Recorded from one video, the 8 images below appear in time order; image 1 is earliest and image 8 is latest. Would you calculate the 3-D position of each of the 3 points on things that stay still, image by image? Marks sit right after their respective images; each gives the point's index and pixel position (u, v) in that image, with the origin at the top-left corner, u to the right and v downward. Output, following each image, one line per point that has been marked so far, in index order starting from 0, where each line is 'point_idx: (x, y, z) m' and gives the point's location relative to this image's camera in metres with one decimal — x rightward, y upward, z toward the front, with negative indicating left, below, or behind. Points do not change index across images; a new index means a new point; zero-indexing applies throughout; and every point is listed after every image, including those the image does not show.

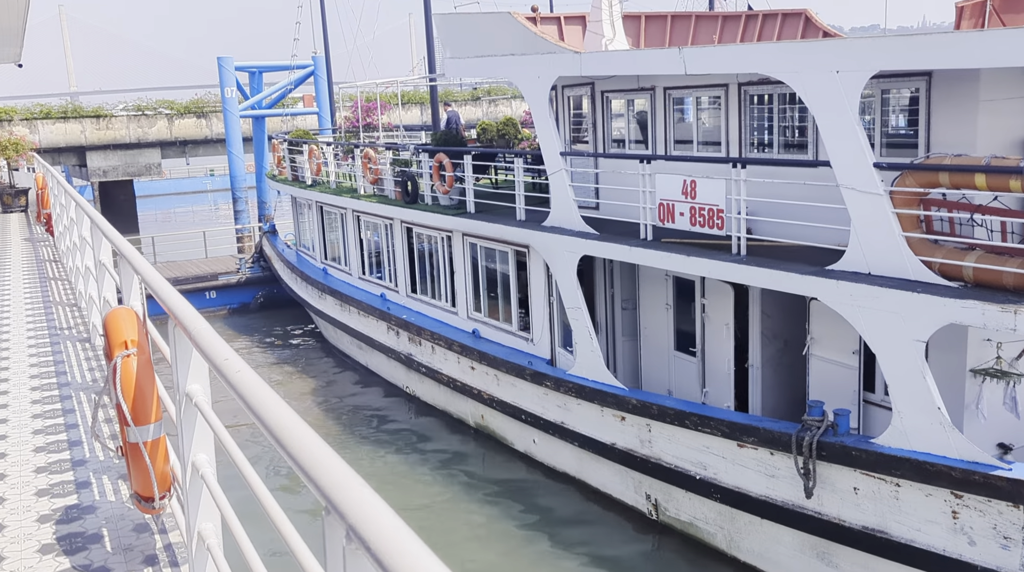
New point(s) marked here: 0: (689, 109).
0: (+1.6, +1.6, +9.1) m
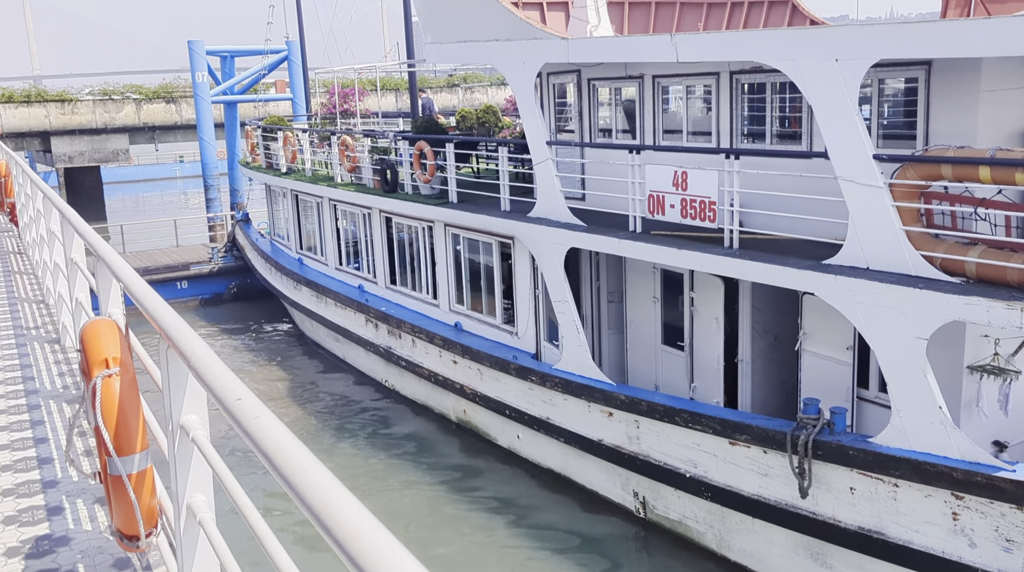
0: (+1.5, +1.7, +8.9) m
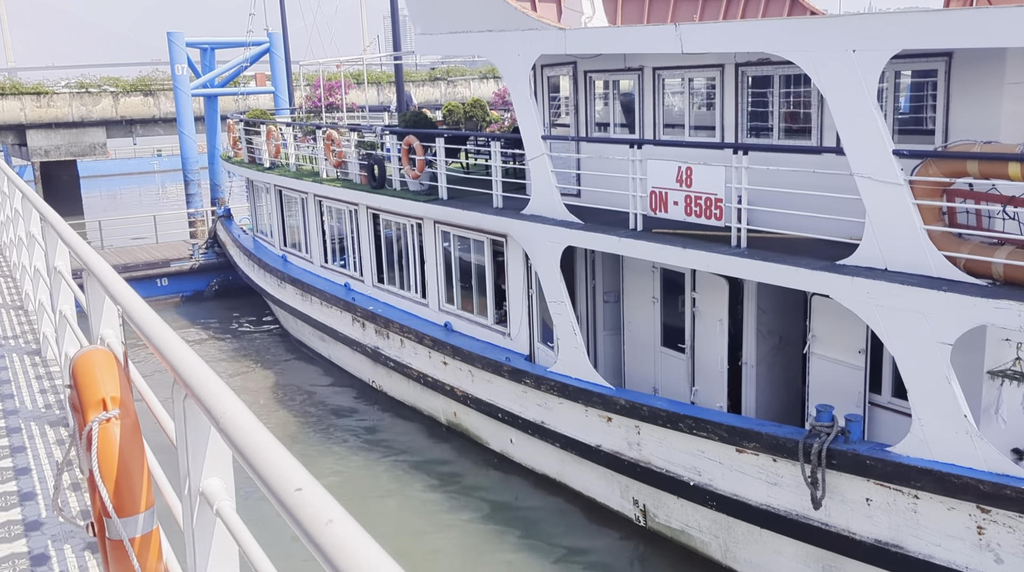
0: (+1.5, +1.7, +8.6) m
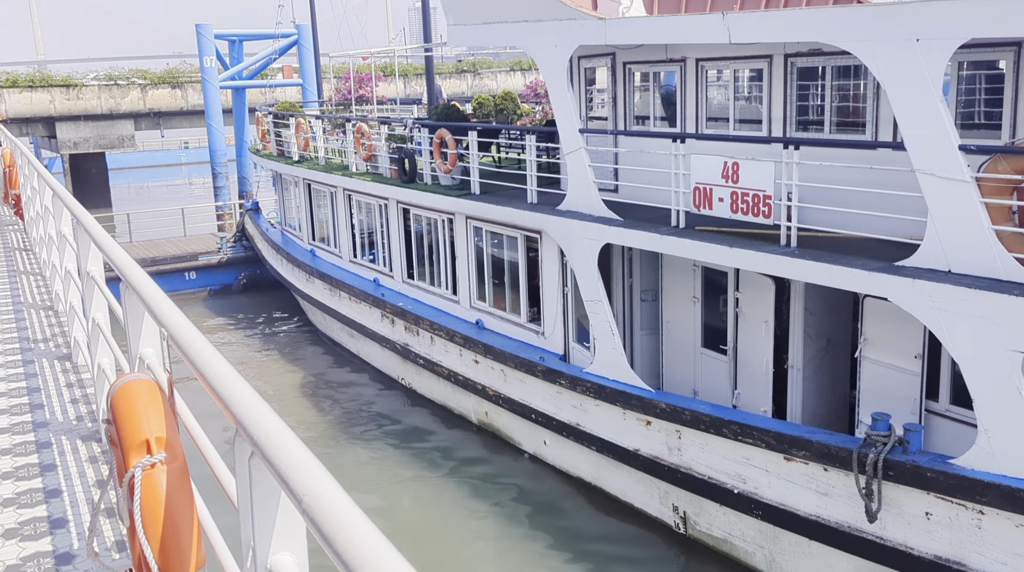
0: (+1.8, +1.7, +8.3) m
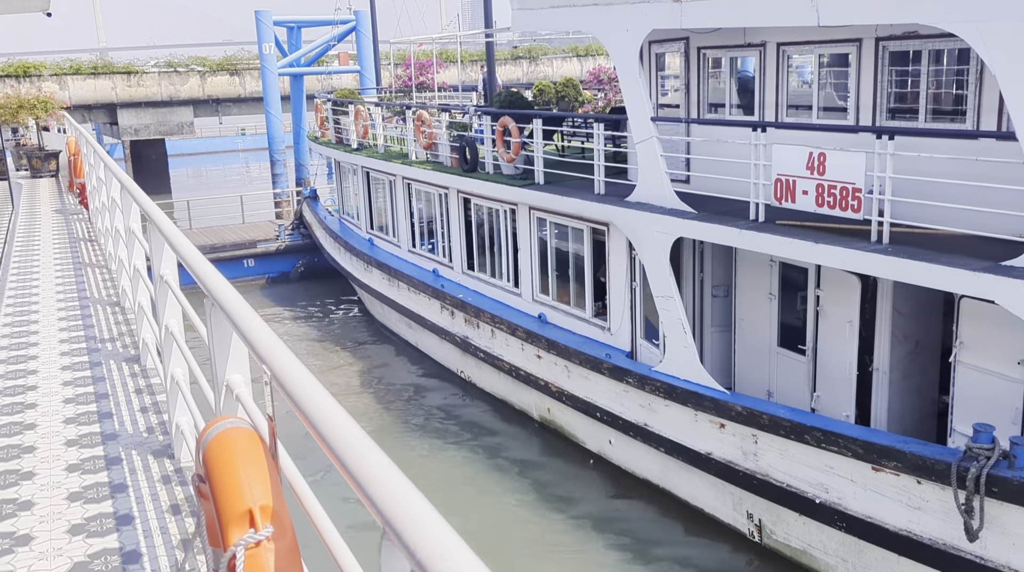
0: (+2.4, +1.7, +7.8) m
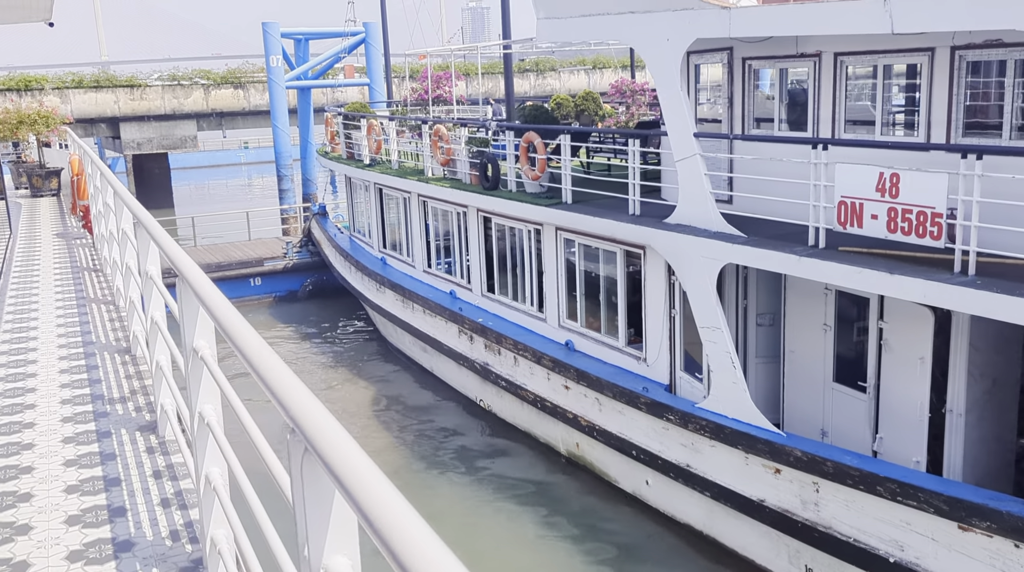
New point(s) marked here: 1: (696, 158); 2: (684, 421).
0: (+2.6, +1.5, +7.2) m
1: (+1.5, +1.0, +8.0) m
2: (+1.4, -1.1, +7.9) m
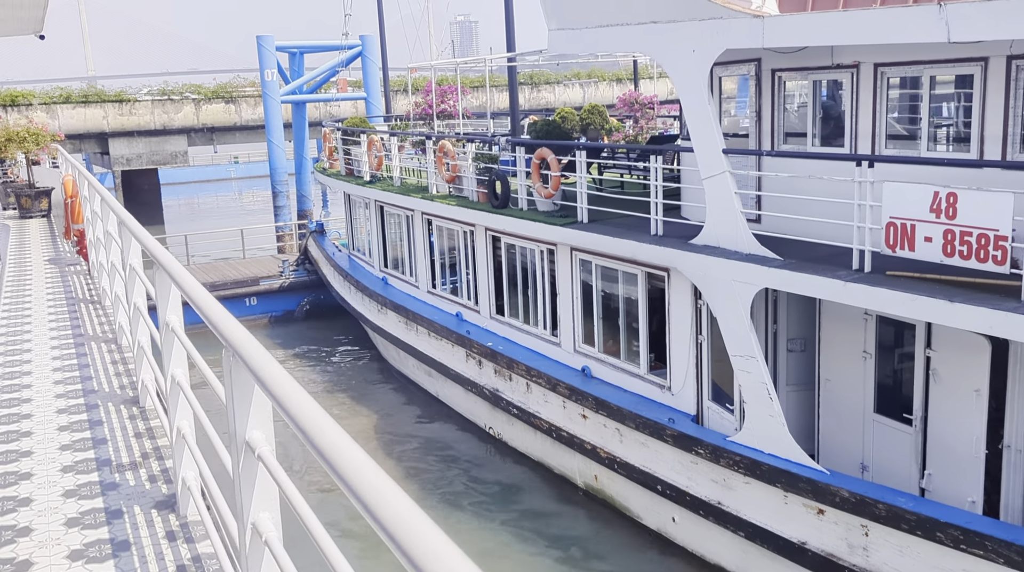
0: (+2.8, +1.3, +6.7) m
1: (+1.6, +0.8, +7.5) m
2: (+1.5, -1.3, +7.4) m
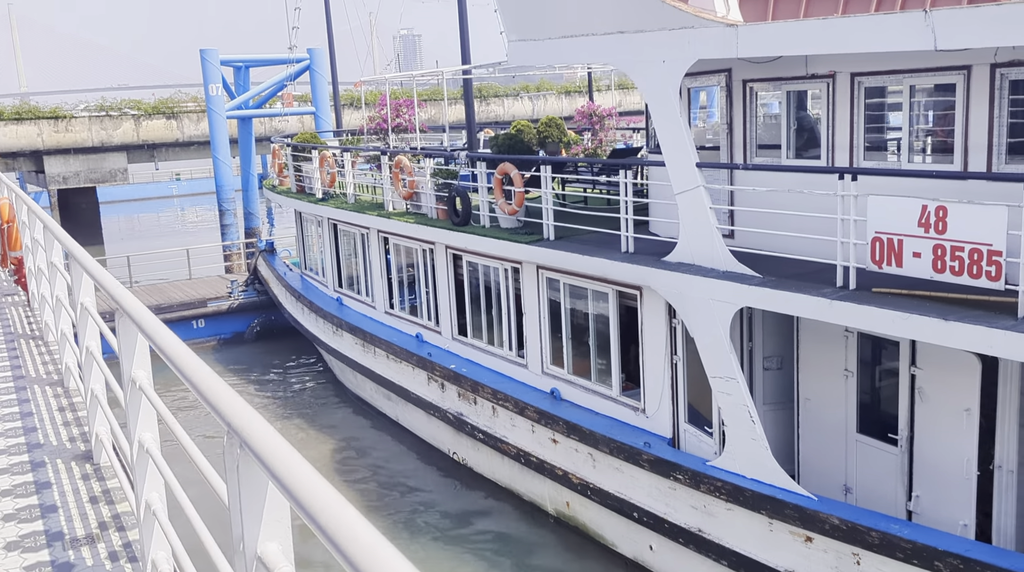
0: (+2.5, +1.2, +6.5) m
1: (+1.4, +0.7, +7.3) m
2: (+1.3, -1.4, +7.1) m
